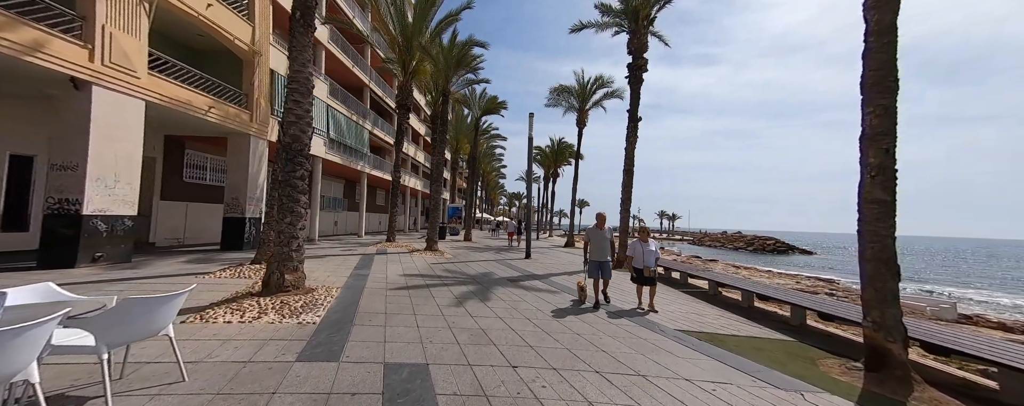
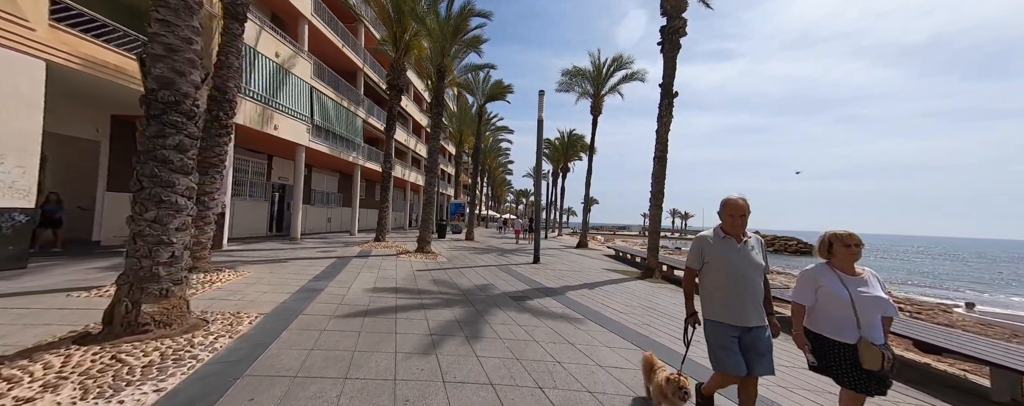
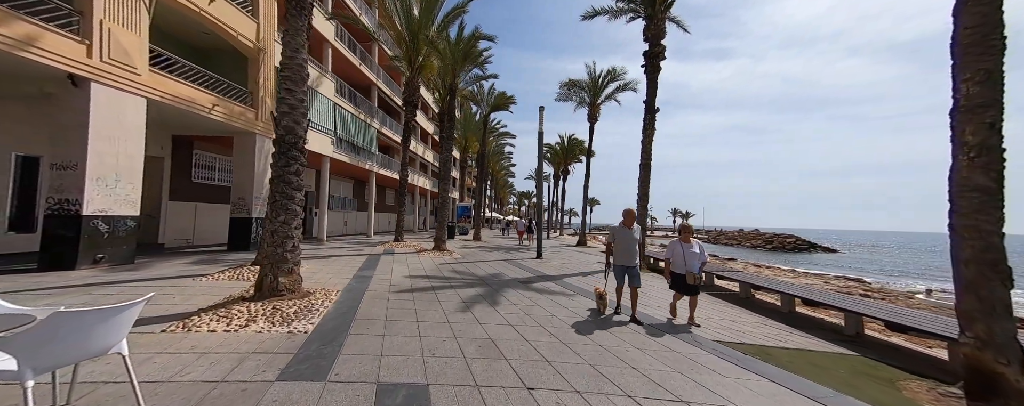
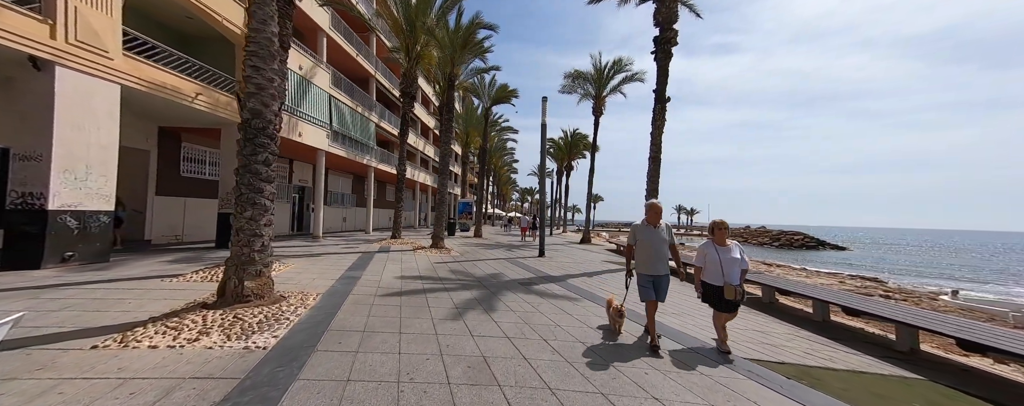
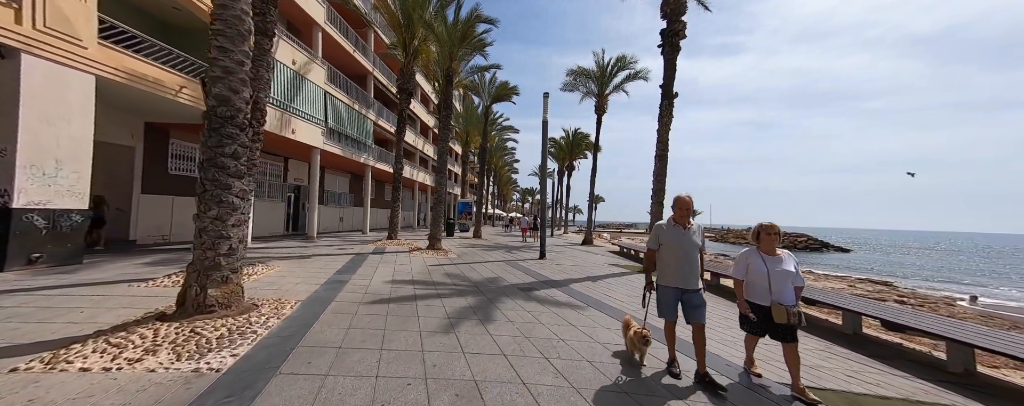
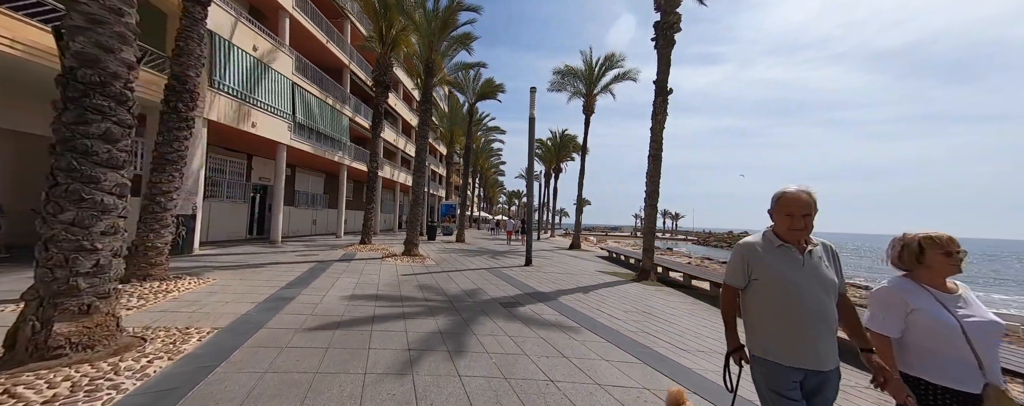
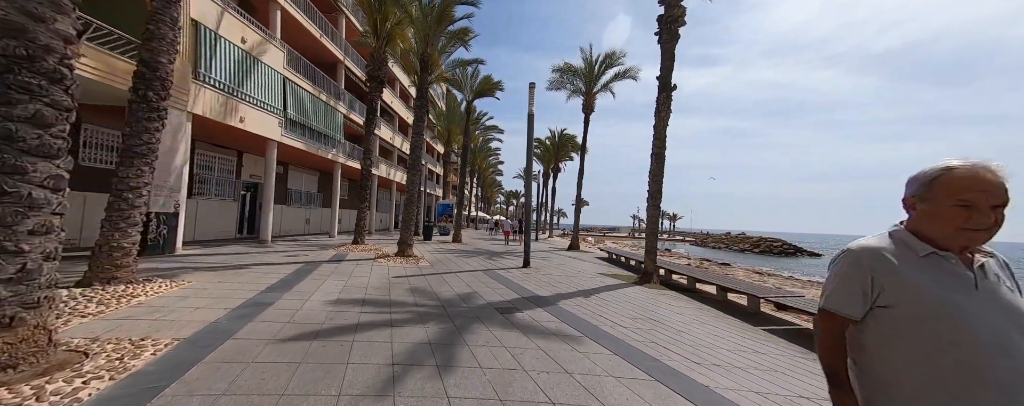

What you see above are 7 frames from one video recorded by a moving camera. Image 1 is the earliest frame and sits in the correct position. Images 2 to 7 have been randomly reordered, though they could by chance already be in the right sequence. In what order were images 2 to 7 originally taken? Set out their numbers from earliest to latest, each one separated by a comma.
3, 4, 5, 2, 6, 7
